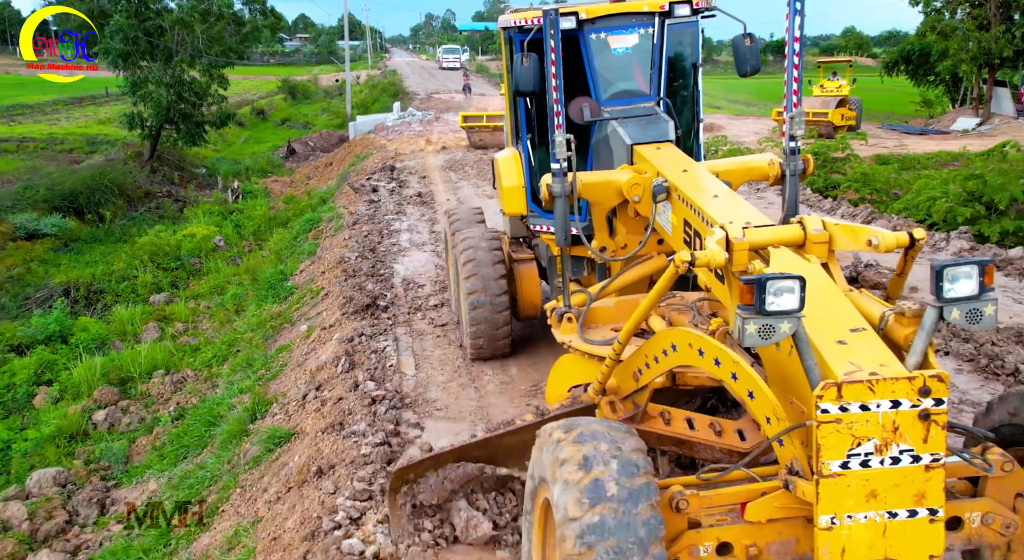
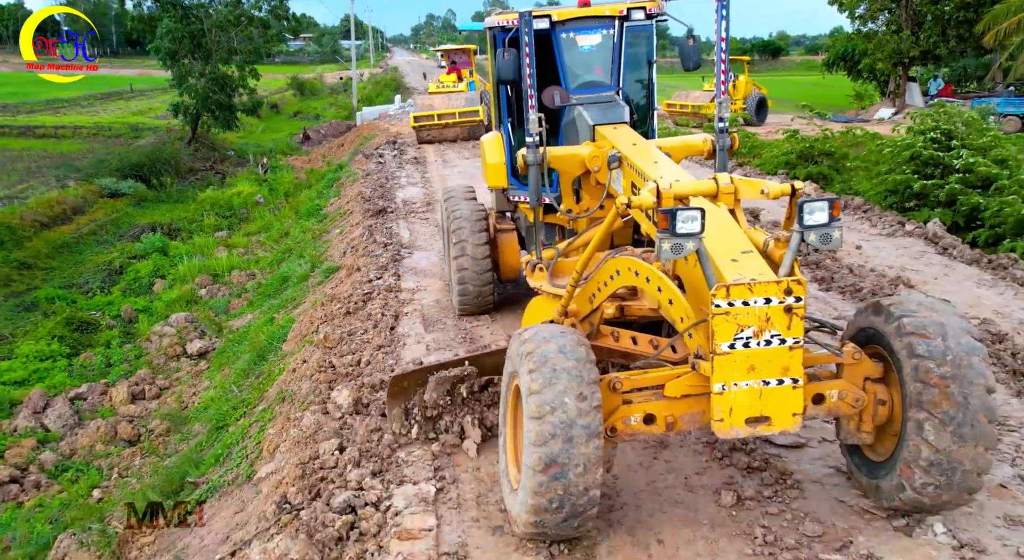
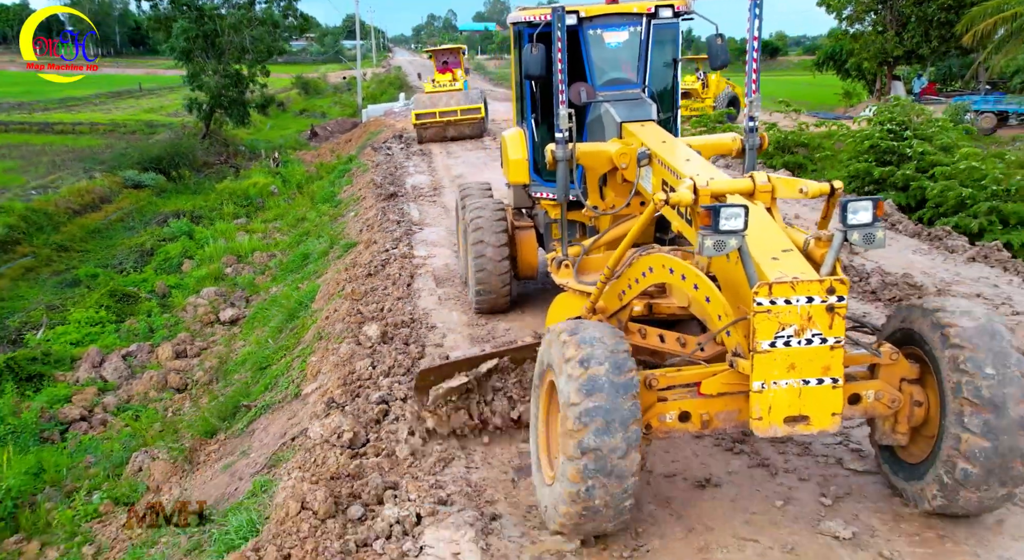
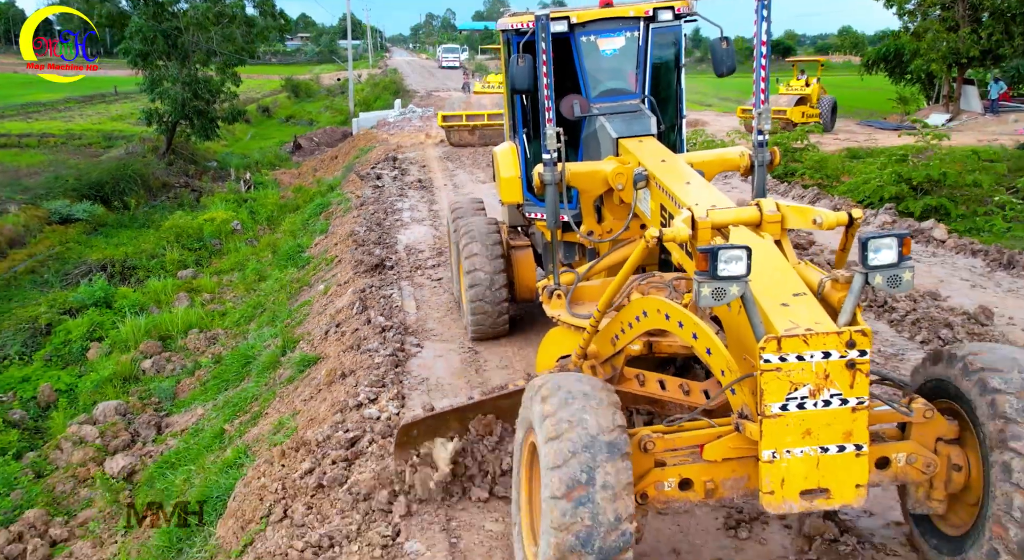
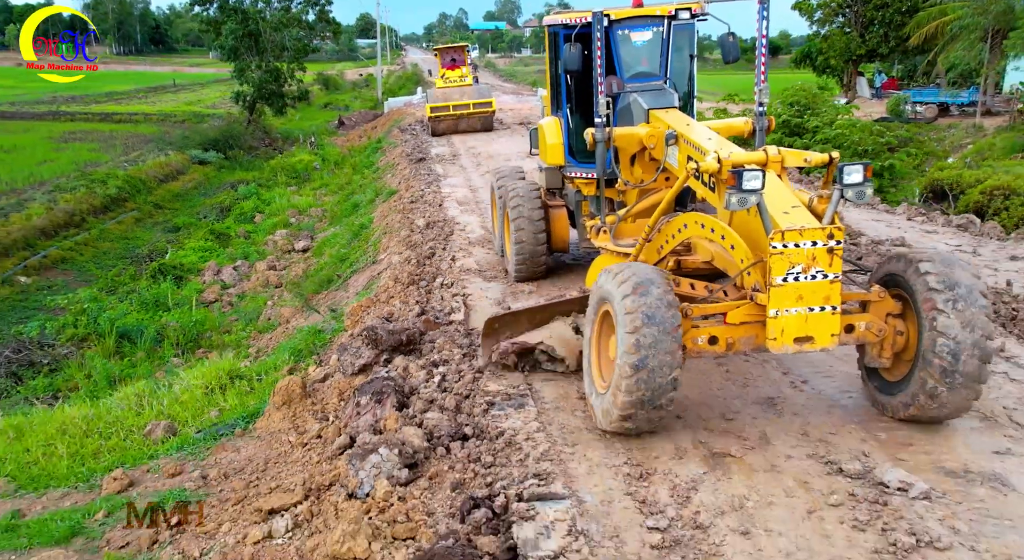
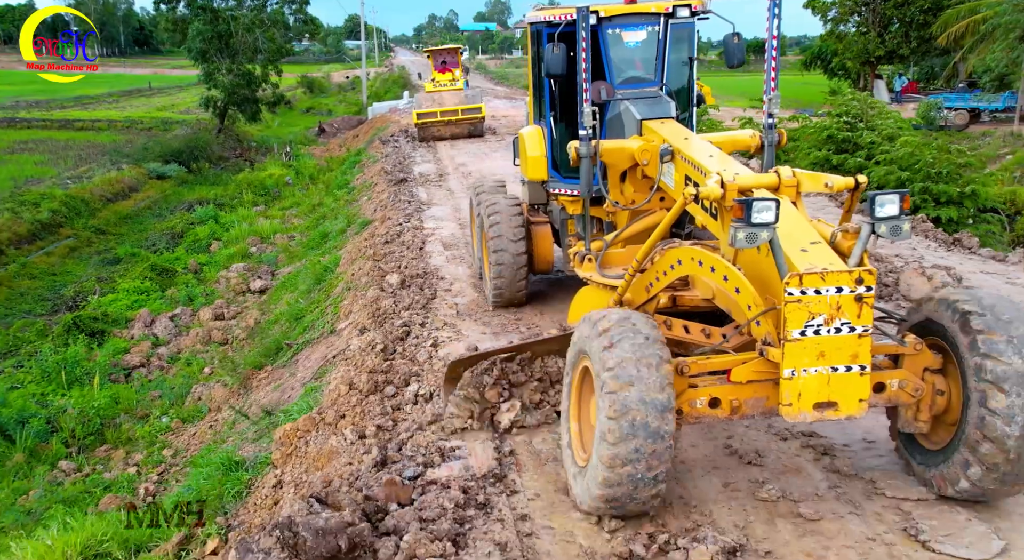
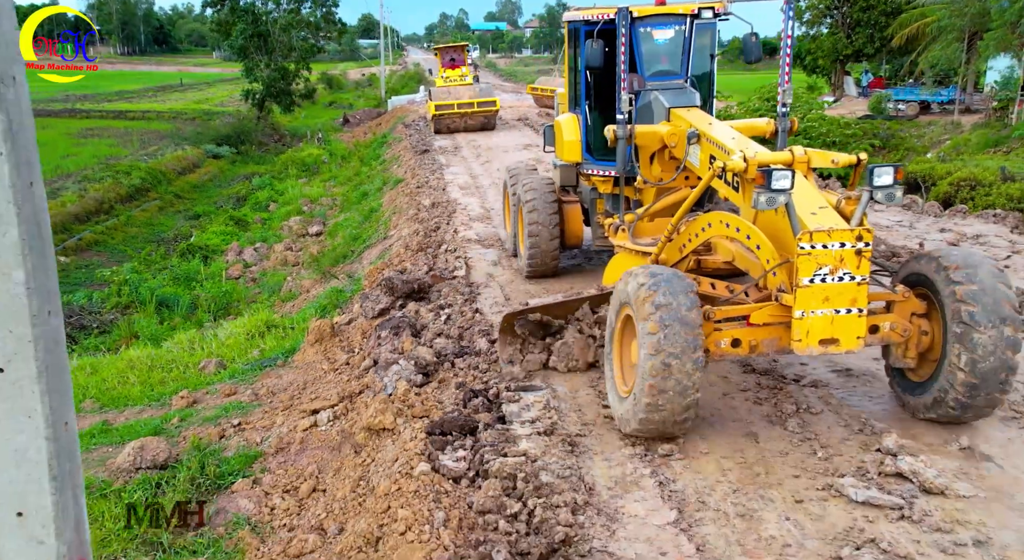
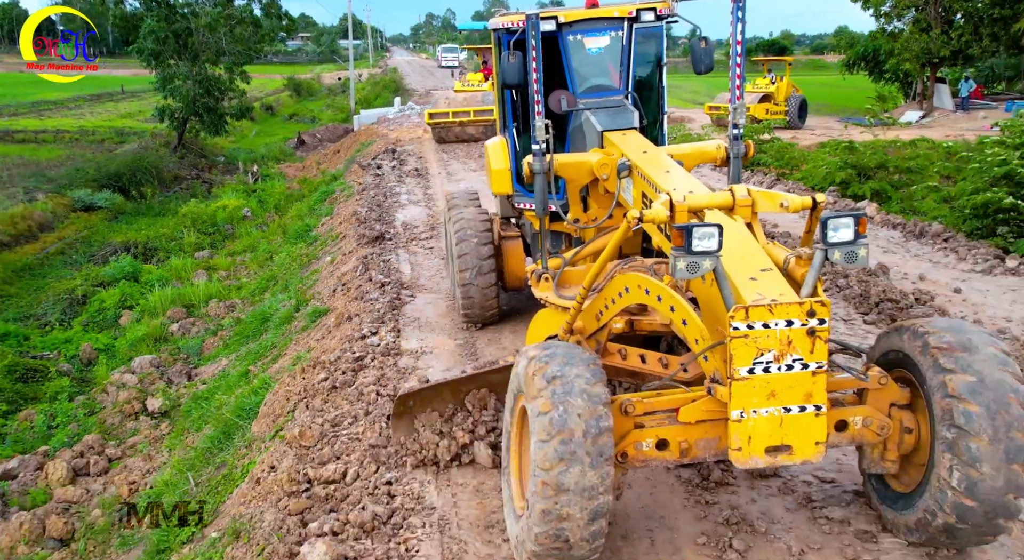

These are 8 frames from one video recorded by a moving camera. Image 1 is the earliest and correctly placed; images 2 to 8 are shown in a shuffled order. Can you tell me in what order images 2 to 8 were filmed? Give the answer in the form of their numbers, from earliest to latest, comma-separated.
4, 8, 2, 3, 6, 5, 7
